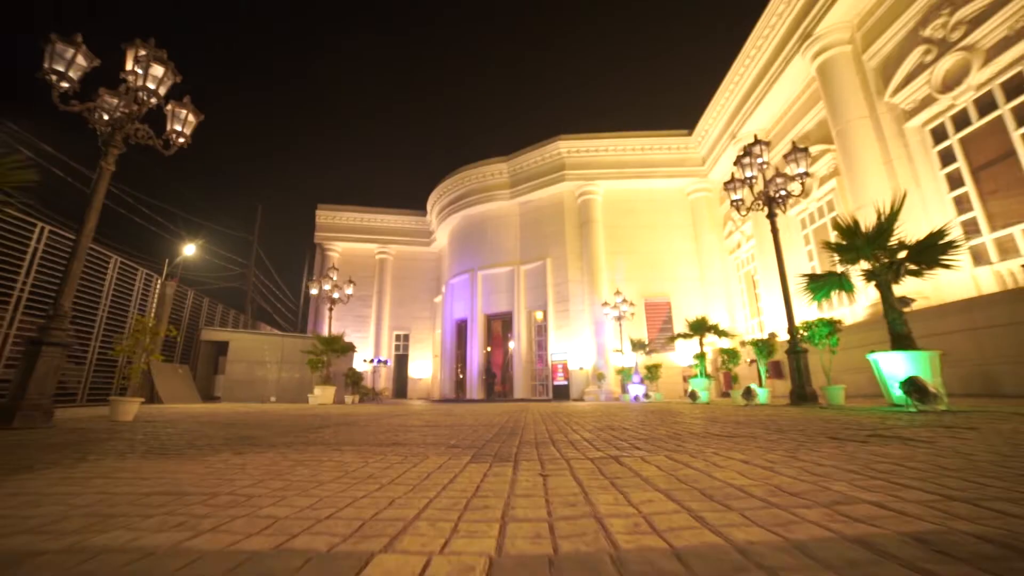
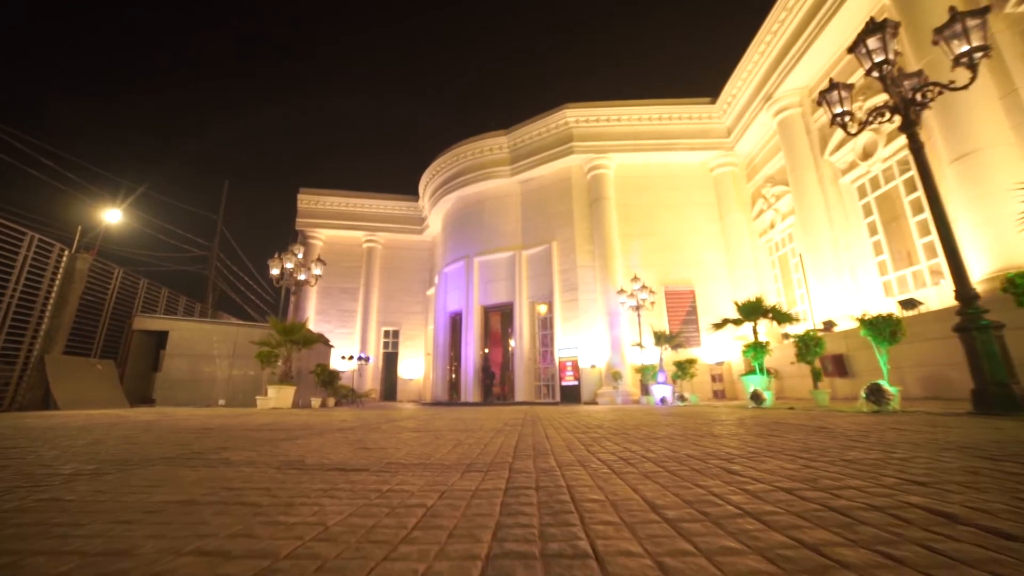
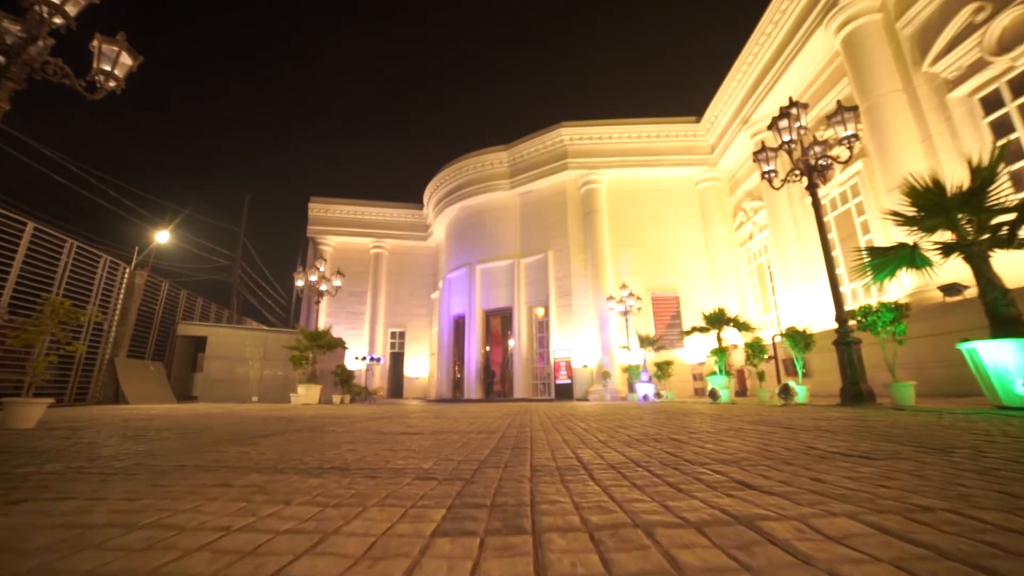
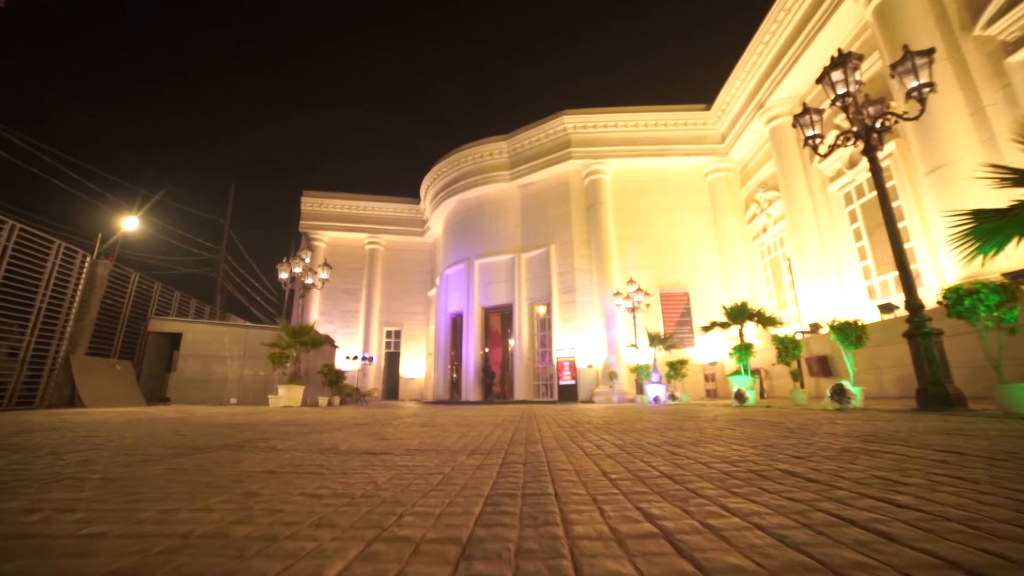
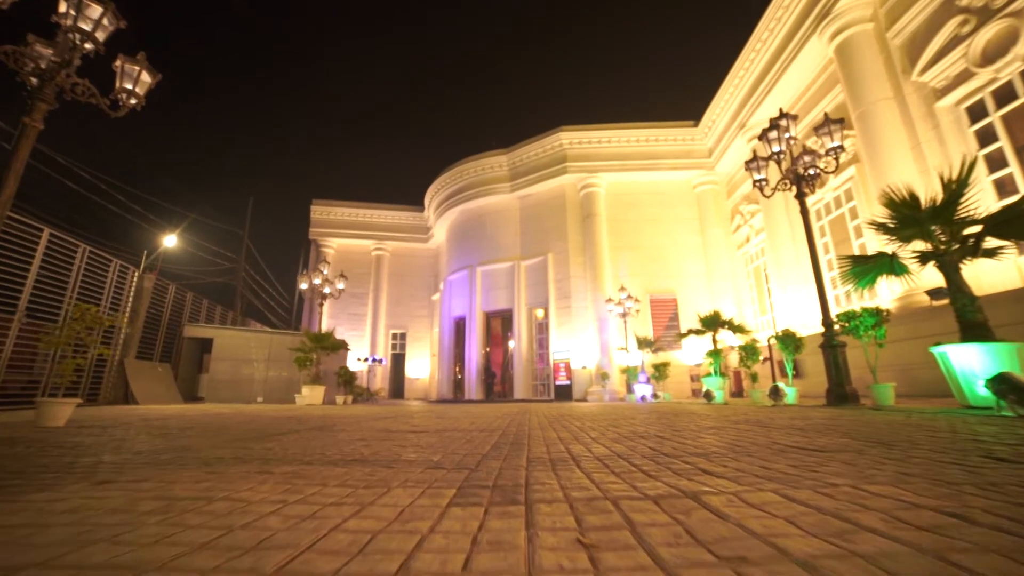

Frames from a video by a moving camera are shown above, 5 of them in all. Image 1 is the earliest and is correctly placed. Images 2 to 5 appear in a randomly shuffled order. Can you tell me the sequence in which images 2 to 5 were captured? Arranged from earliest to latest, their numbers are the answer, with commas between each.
5, 3, 4, 2
